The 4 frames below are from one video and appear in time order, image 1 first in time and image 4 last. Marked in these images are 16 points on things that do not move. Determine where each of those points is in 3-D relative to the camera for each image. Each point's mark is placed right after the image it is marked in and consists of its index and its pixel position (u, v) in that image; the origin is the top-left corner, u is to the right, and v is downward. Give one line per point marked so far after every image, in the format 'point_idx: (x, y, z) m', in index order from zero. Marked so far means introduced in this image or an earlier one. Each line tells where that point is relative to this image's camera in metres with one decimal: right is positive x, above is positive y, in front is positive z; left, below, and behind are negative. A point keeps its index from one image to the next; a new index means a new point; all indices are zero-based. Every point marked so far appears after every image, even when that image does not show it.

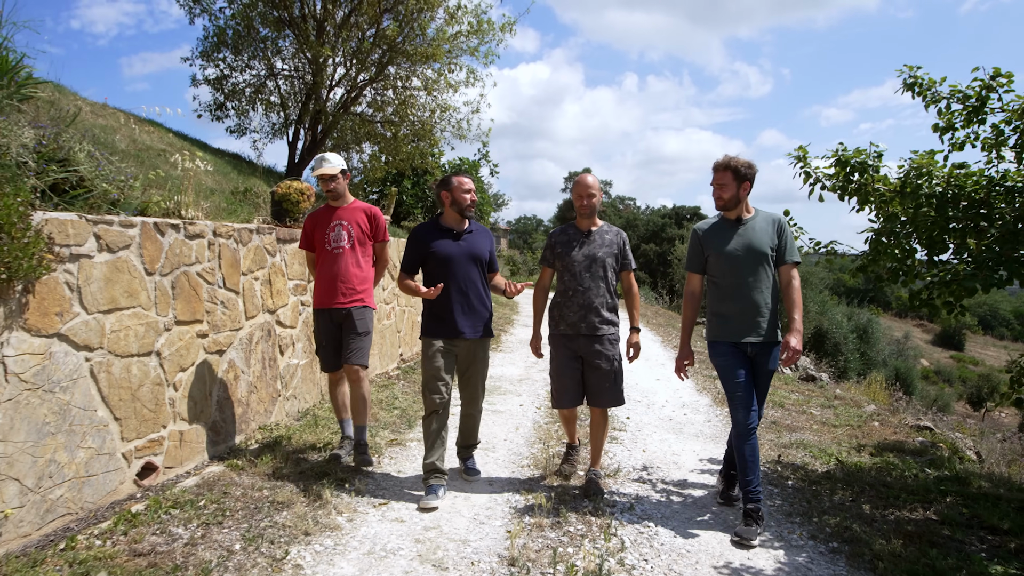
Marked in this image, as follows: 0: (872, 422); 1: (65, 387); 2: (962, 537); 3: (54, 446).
0: (+3.2, -1.2, +6.4) m
1: (-2.0, -0.4, +3.2) m
2: (+2.3, -1.2, +3.6) m
3: (-2.0, -0.7, +3.2) m
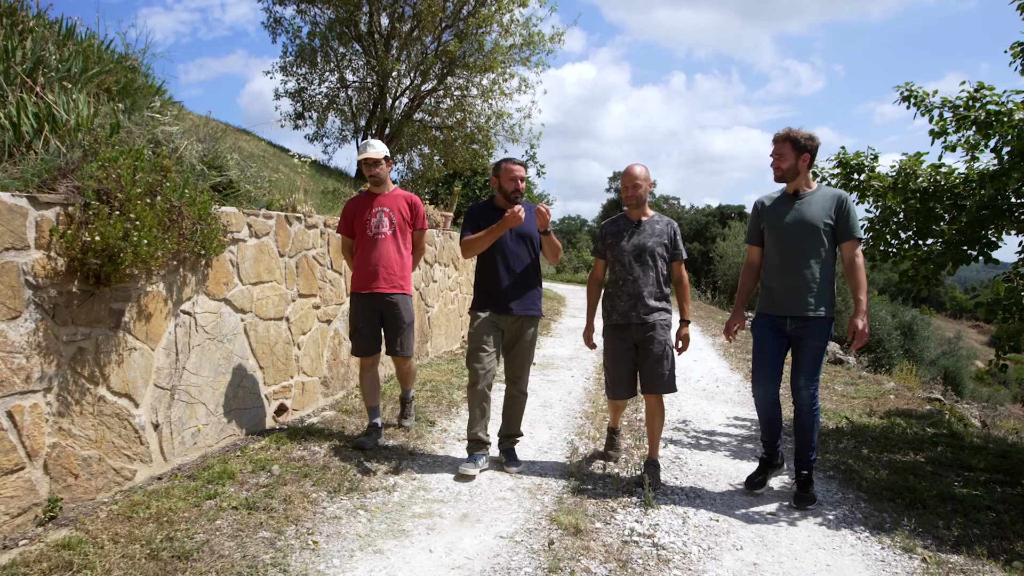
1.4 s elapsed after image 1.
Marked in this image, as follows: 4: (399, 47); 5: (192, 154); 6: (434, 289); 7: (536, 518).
0: (+3.7, -1.0, +7.1) m
1: (-1.7, -0.3, +4.3) m
2: (+2.6, -1.1, +4.4) m
3: (-1.7, -0.6, +4.2) m
4: (-1.8, +3.8, +11.4) m
5: (-2.0, +0.8, +4.5) m
6: (-0.9, 0.0, +7.9) m
7: (+0.1, -1.1, +3.3) m
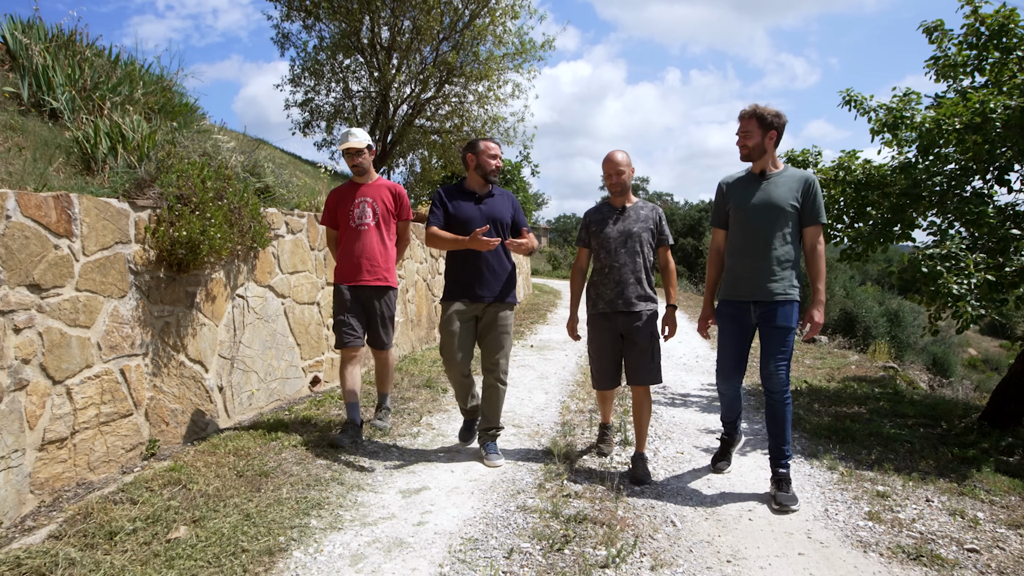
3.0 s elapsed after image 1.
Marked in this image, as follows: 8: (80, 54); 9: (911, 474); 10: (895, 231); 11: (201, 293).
0: (+3.7, -0.8, +7.9) m
1: (-1.7, -0.2, +5.0) m
2: (+2.6, -0.9, +5.2) m
3: (-1.7, -0.5, +5.0) m
4: (-1.9, +3.9, +12.2) m
5: (-2.0, +0.9, +5.2) m
6: (-0.9, +0.1, +8.7) m
7: (+0.1, -0.9, +4.1) m
8: (-3.7, +2.0, +6.1) m
9: (+2.1, -1.0, +3.9) m
10: (+2.6, +0.4, +4.9) m
11: (-1.8, 0.0, +4.2) m
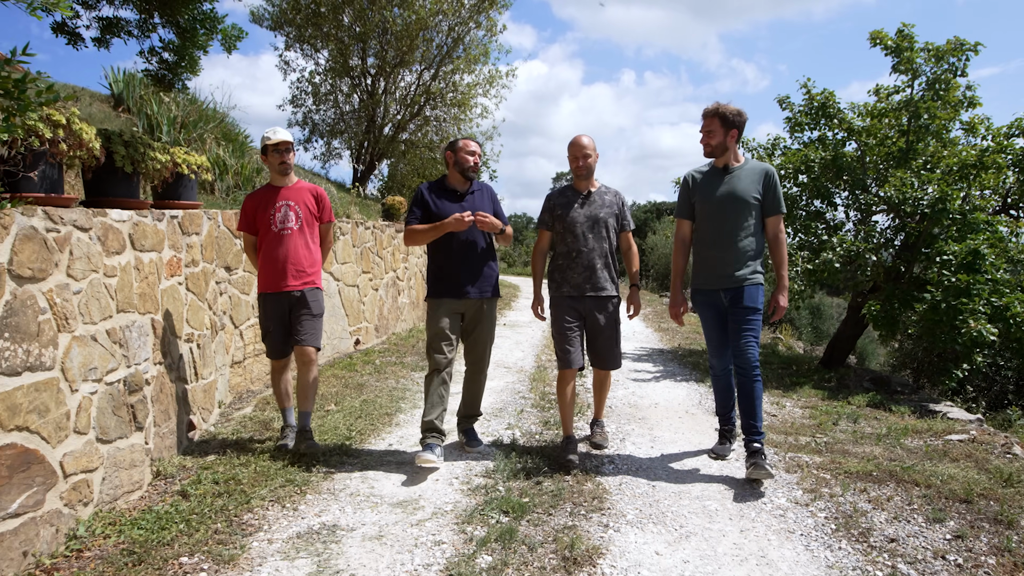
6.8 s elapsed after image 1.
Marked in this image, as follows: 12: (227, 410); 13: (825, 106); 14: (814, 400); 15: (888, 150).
0: (+3.4, -0.7, +10.3) m
1: (-1.8, -0.1, +7.1) m
2: (+2.5, -0.8, +7.5) m
3: (-1.8, -0.3, +7.0) m
4: (-2.5, +4.0, +14.2) m
5: (-2.1, +1.0, +7.3) m
6: (-1.2, +0.2, +10.8) m
7: (+0.1, -0.8, +6.3) m
8: (-3.8, +2.1, +8.0) m
9: (+2.1, -0.9, +6.2) m
10: (+2.5, +0.5, +7.3) m
11: (-1.9, +0.1, +6.2) m
12: (-1.9, -0.8, +4.8) m
13: (+3.0, +1.8, +6.9) m
14: (+2.4, -0.9, +5.7) m
15: (+3.6, +1.3, +6.9) m
